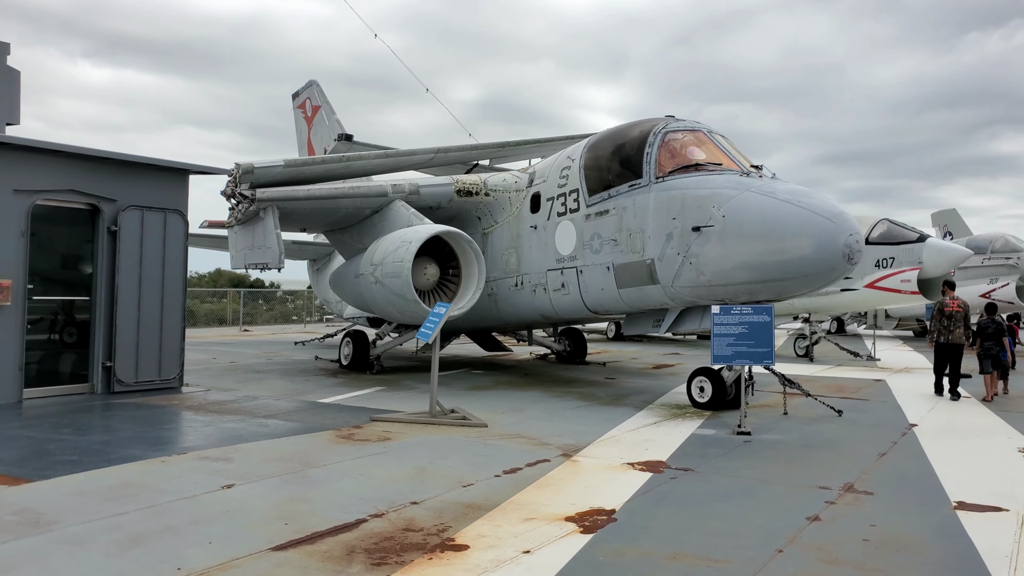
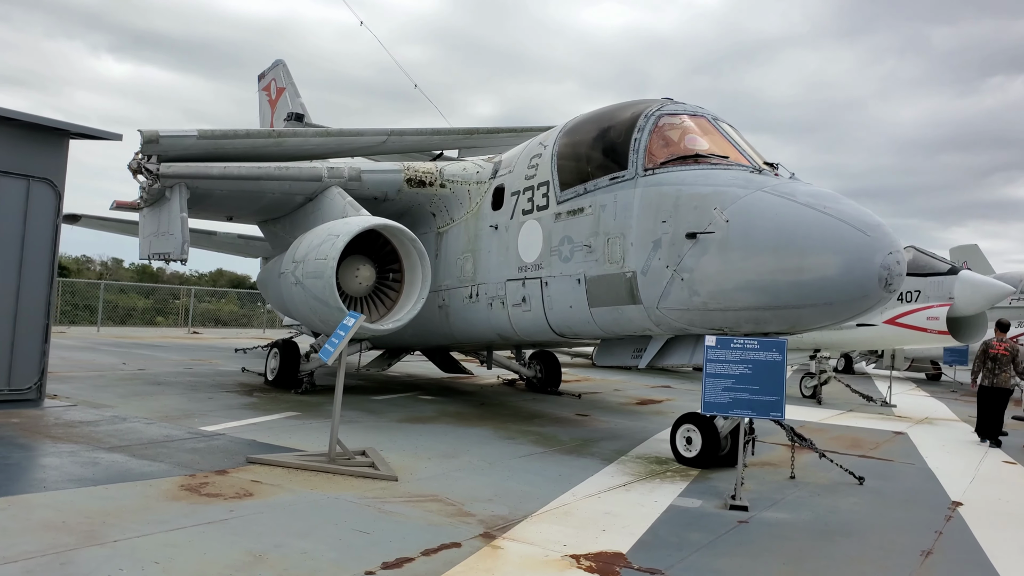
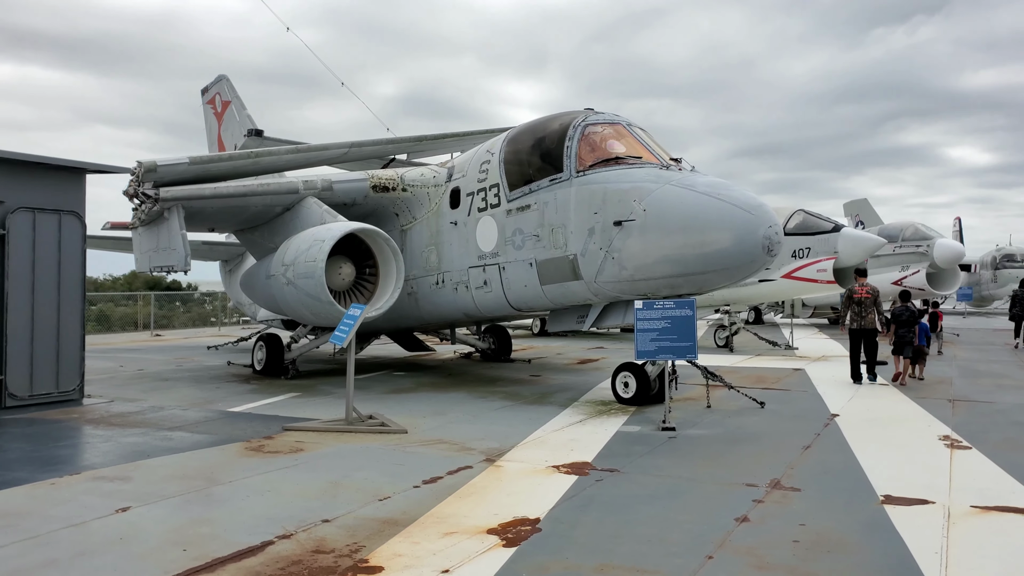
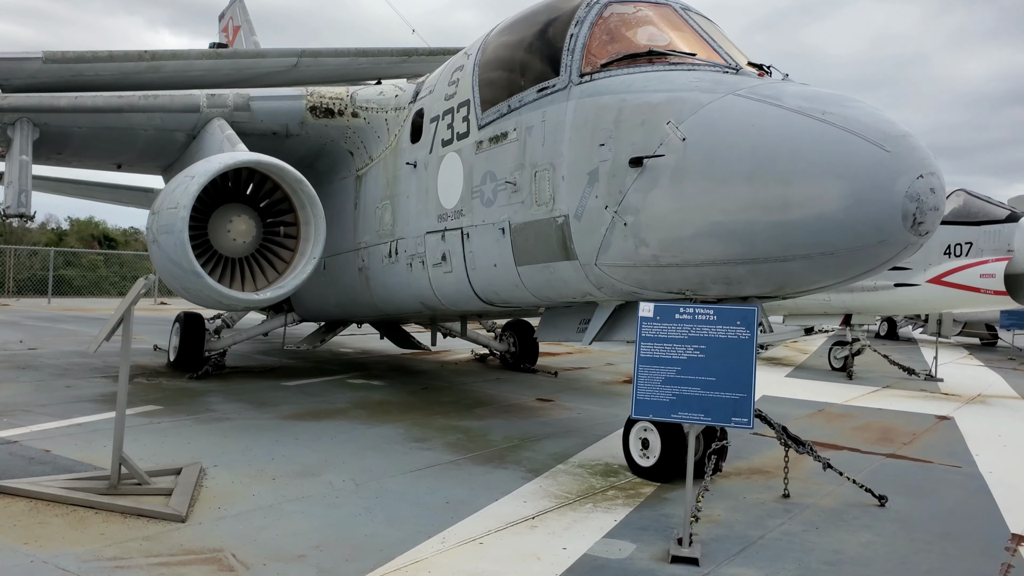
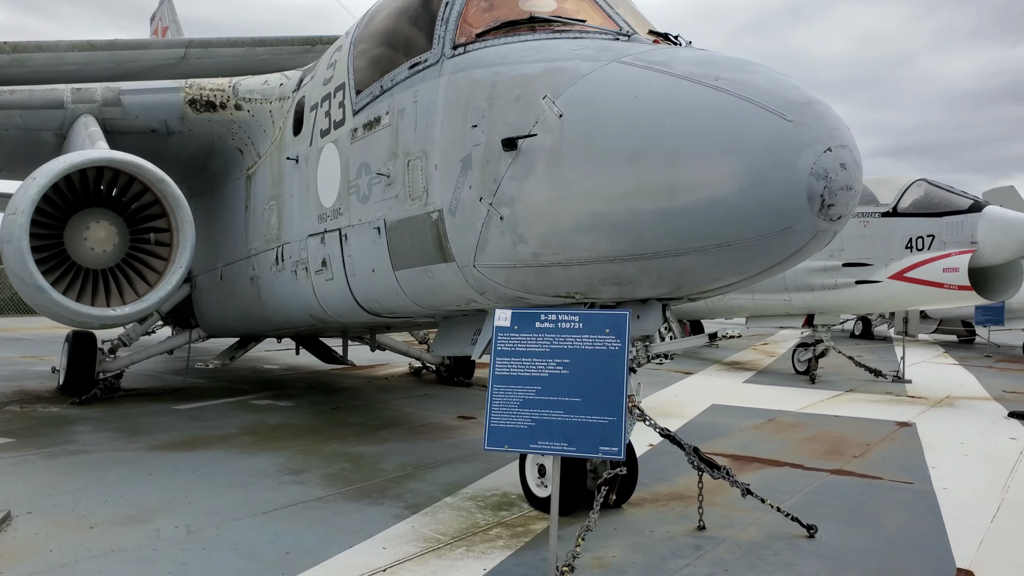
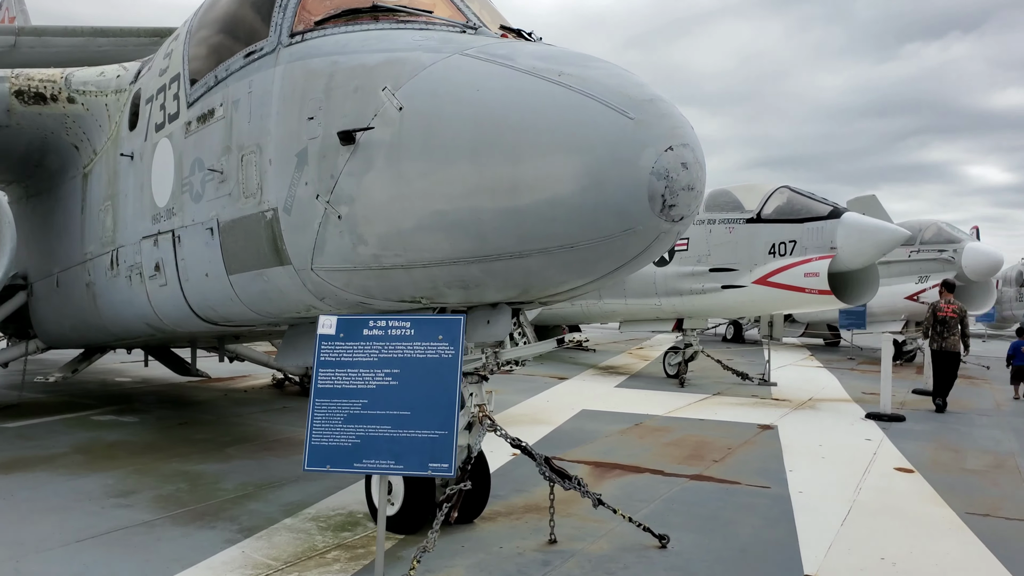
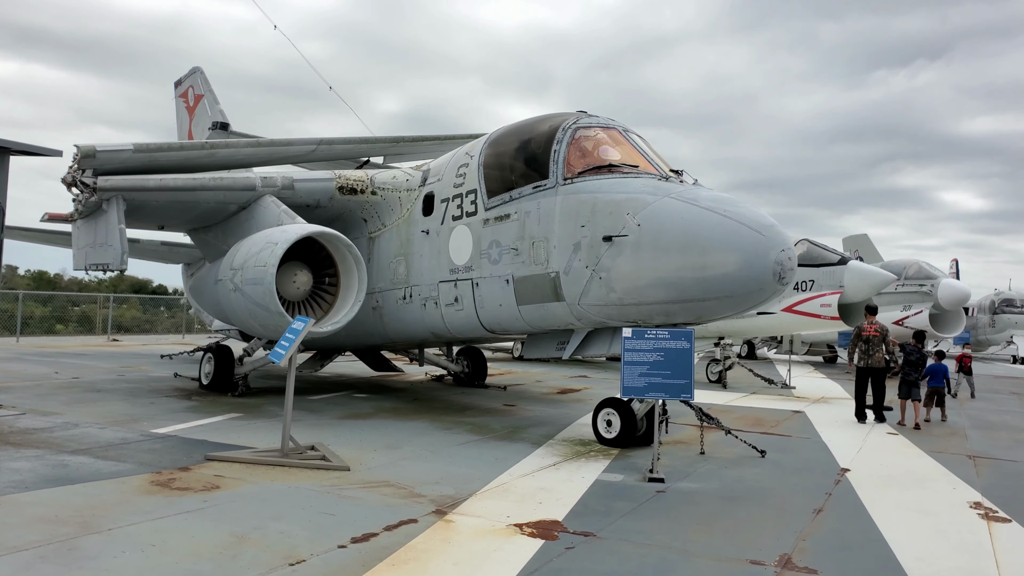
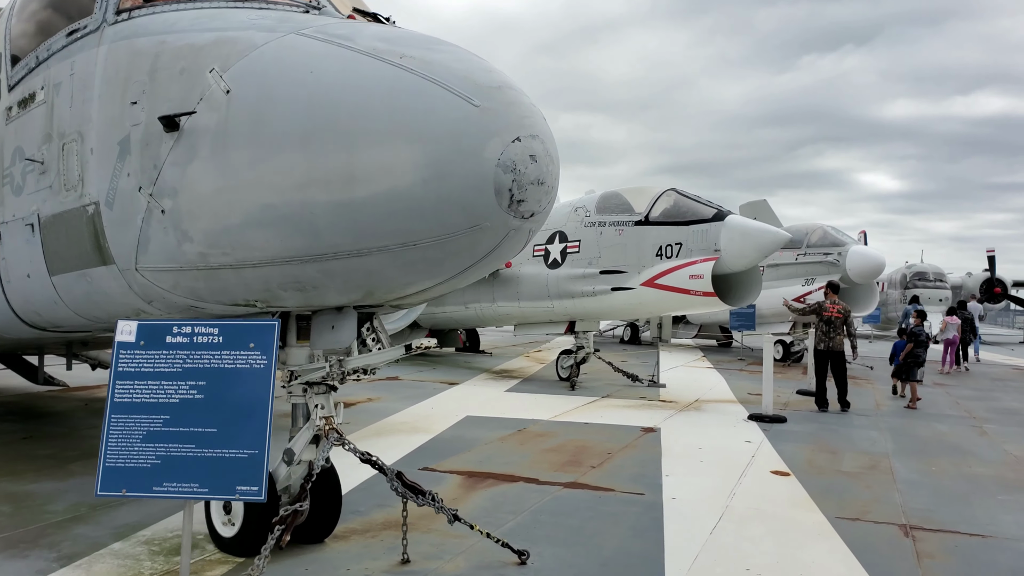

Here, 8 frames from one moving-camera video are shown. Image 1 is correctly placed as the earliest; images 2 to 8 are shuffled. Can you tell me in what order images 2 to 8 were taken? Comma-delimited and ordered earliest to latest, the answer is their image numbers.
3, 7, 2, 4, 5, 6, 8
